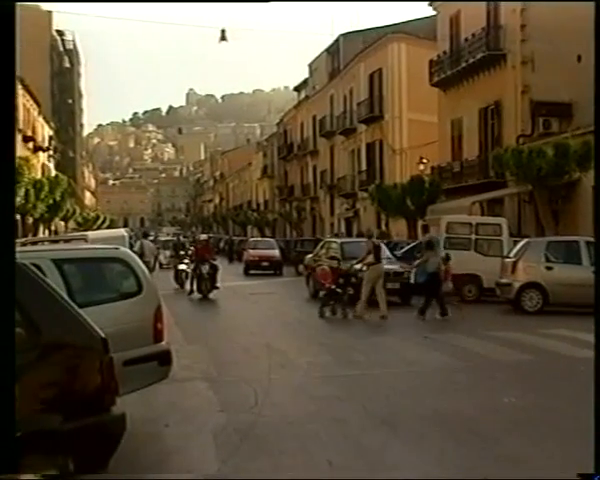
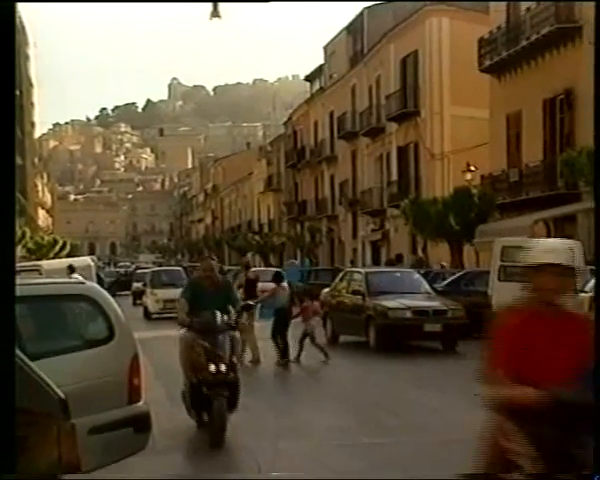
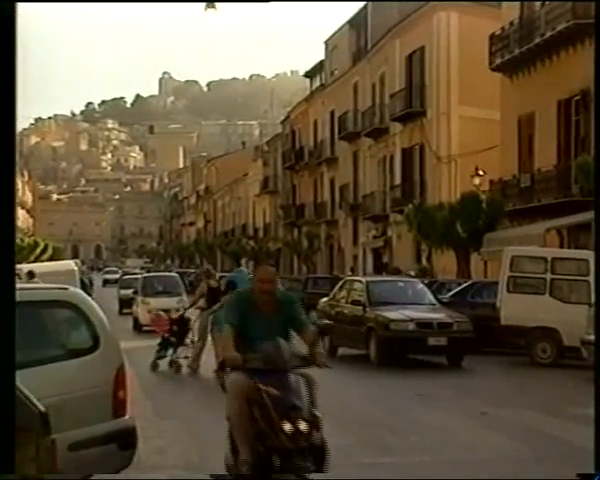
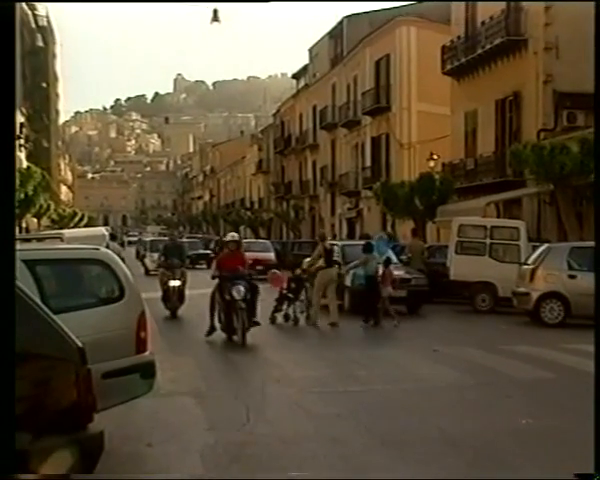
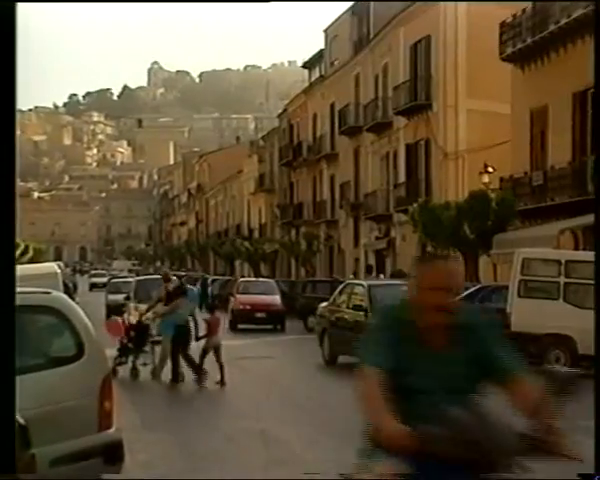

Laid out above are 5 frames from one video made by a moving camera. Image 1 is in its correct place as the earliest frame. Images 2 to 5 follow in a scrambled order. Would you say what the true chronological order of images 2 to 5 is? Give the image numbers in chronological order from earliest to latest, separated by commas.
4, 2, 3, 5
